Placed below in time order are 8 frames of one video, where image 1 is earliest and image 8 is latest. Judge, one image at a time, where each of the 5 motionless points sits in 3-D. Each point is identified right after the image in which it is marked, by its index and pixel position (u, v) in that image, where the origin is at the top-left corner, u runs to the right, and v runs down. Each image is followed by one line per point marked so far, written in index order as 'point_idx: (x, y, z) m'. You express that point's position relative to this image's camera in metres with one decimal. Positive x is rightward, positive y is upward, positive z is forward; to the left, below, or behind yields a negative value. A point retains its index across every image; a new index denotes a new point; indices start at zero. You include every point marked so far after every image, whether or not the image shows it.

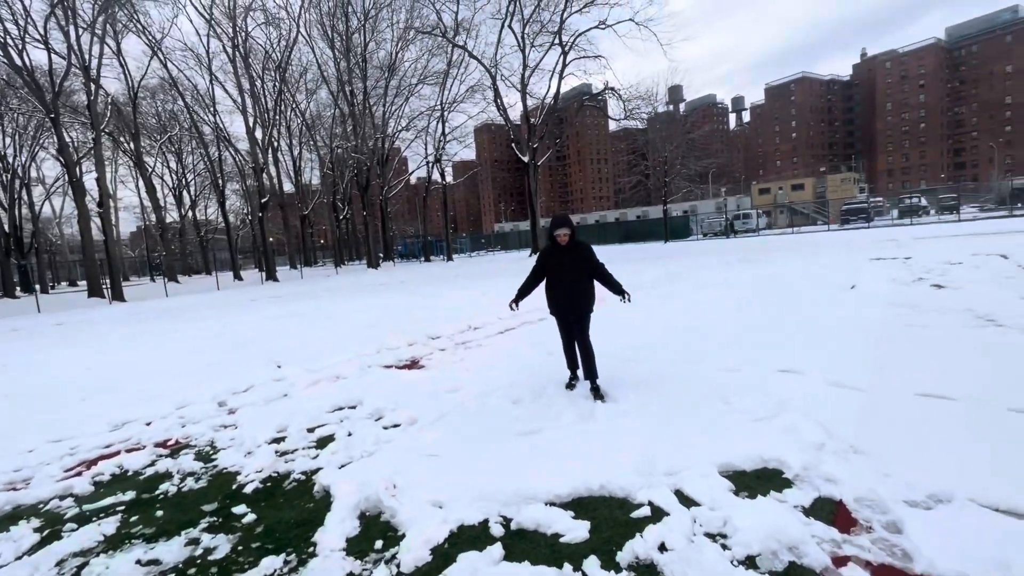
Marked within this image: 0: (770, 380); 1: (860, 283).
0: (+2.4, -0.9, +4.5) m
1: (+7.7, +0.1, +10.6) m
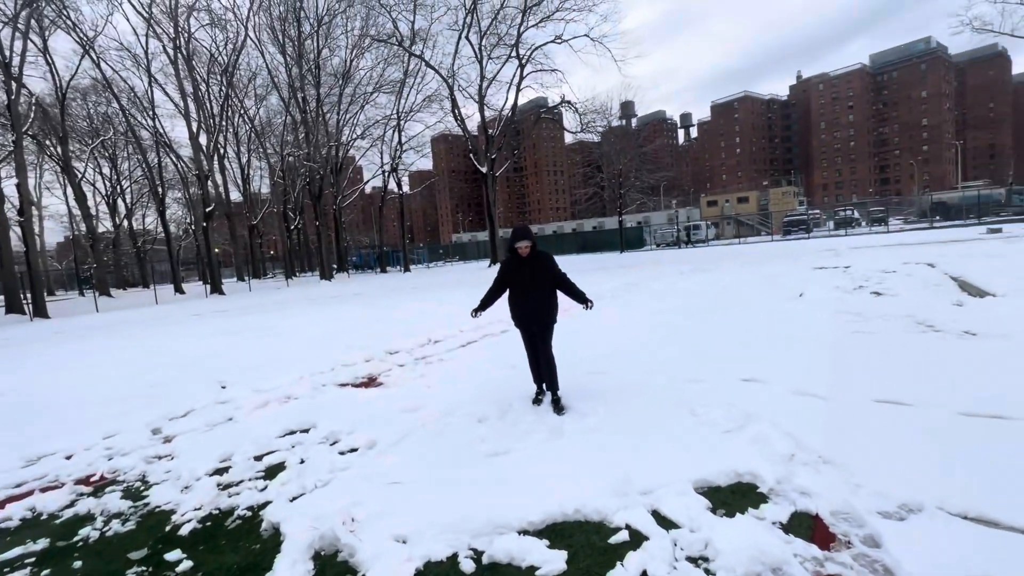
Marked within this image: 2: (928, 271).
0: (+2.1, -1.0, +4.5) m
1: (+6.9, -0.1, +11.1) m
2: (+10.9, +0.5, +12.6) m
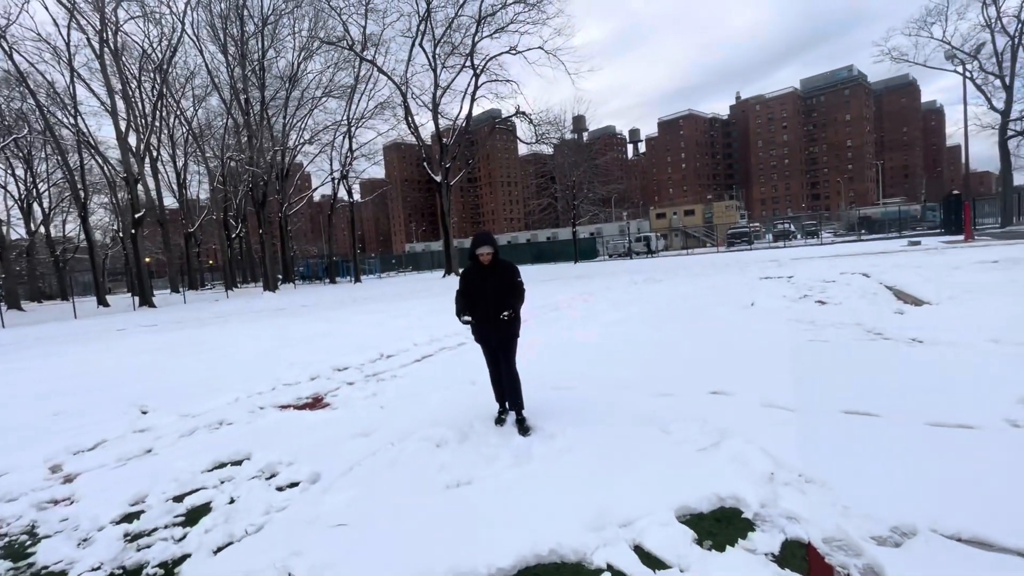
0: (+1.7, -1.0, +4.4) m
1: (+5.8, -0.3, +11.4) m
2: (+9.8, +0.2, +13.3) m
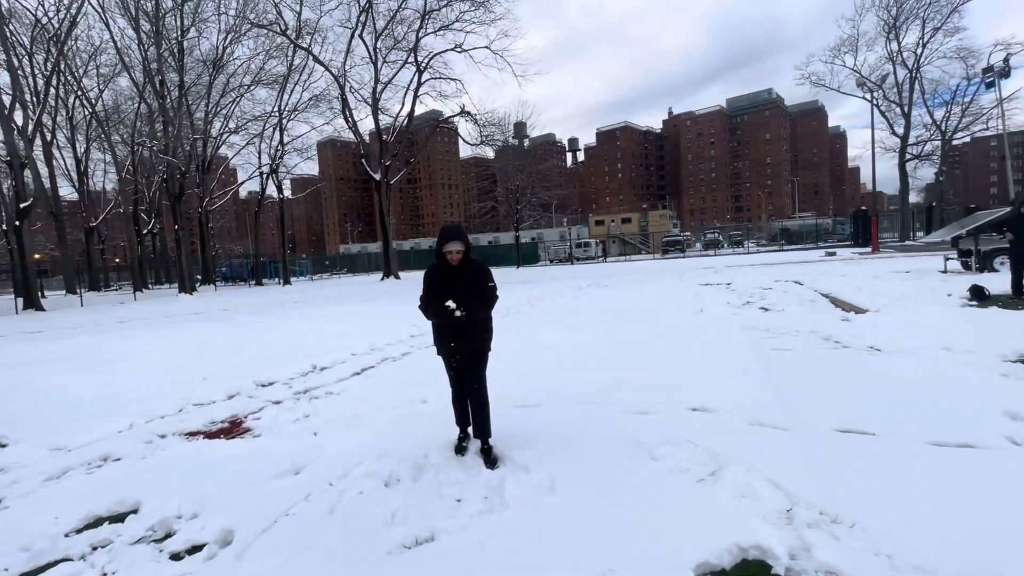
0: (+1.4, -1.1, +4.0) m
1: (+4.6, -0.5, +11.5) m
2: (+8.3, 0.0, +13.9) m
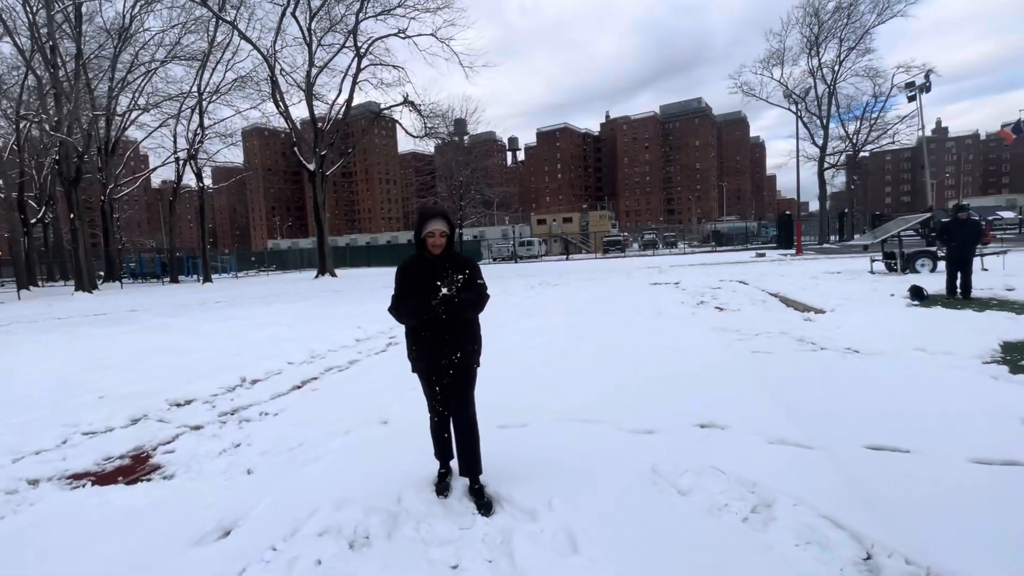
0: (+1.4, -1.1, +3.5) m
1: (+3.6, -0.5, +11.3) m
2: (+6.9, 0.0, +14.1) m
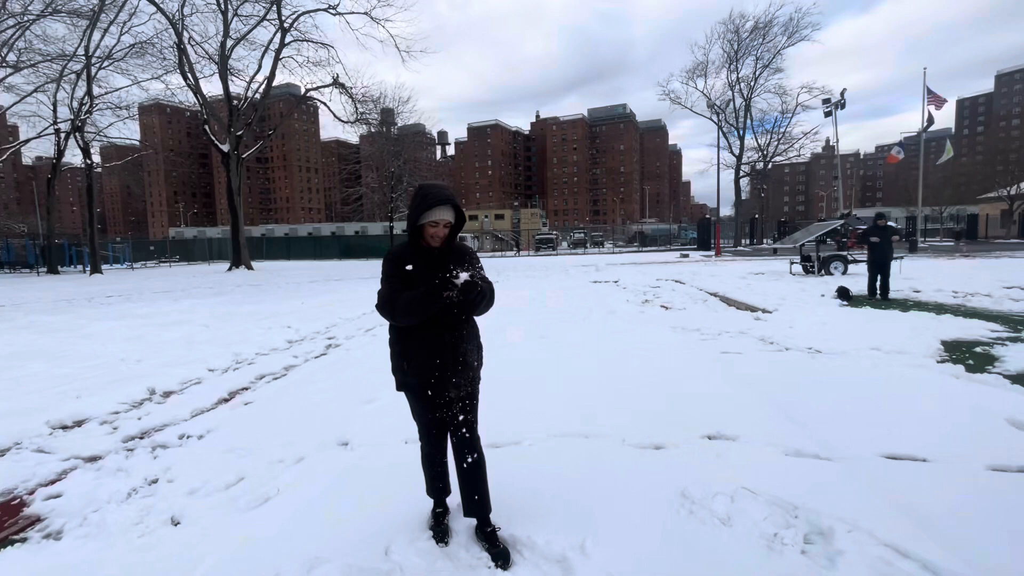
0: (+1.3, -1.1, +3.2) m
1: (+2.3, -0.4, +11.3) m
2: (+5.2, 0.0, +14.5) m
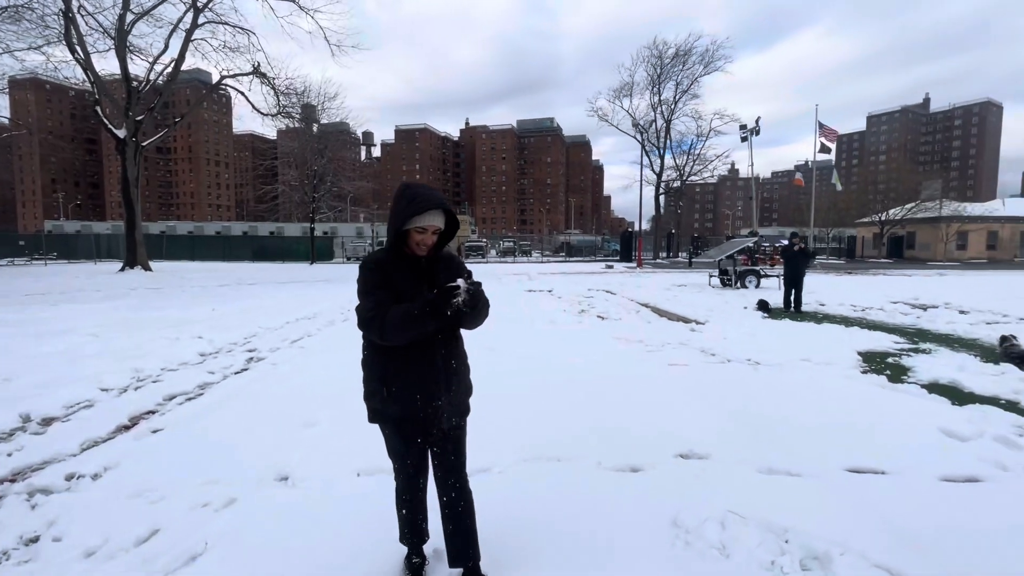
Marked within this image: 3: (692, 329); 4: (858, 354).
0: (+1.2, -1.2, +3.1) m
1: (+0.9, -0.7, +11.2) m
2: (+3.2, -0.3, +14.9) m
3: (+3.3, -0.8, +8.9) m
4: (+4.8, -0.9, +6.6) m
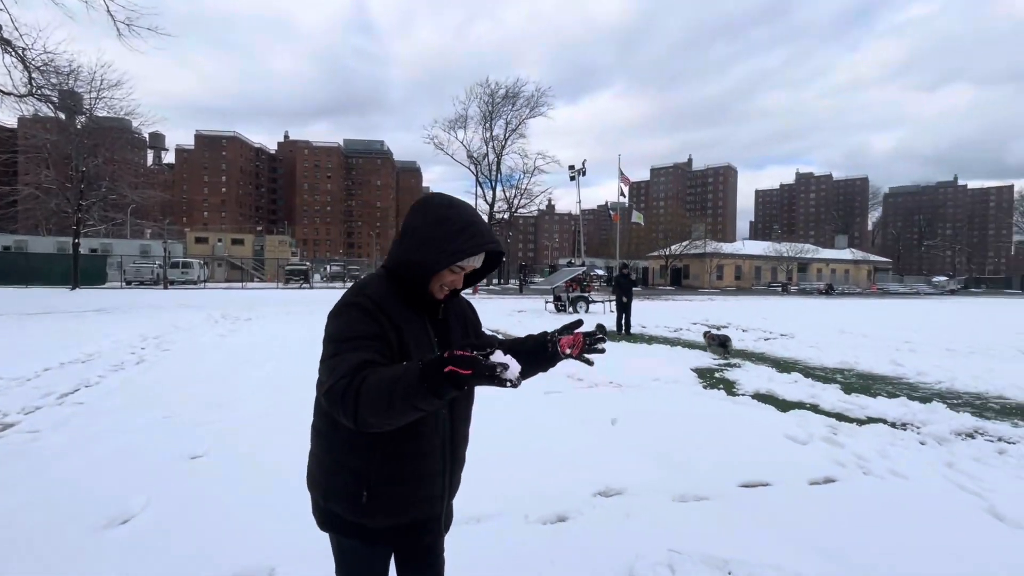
0: (+0.7, -1.4, +2.9) m
1: (-2.4, -1.3, +10.5) m
2: (-1.5, -1.1, +14.8) m
3: (+0.7, -1.3, +9.1) m
4: (+2.8, -1.3, +7.5) m
